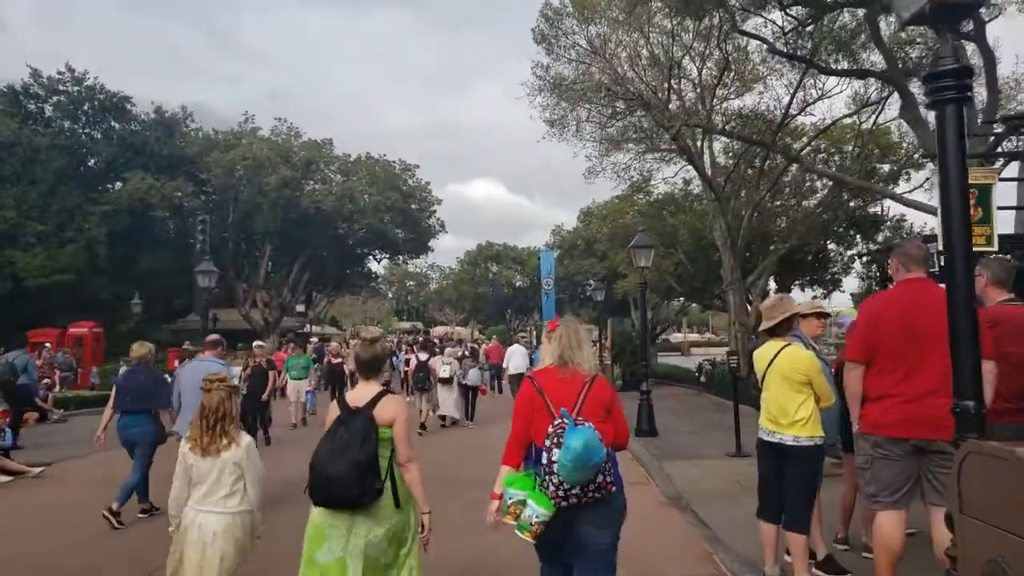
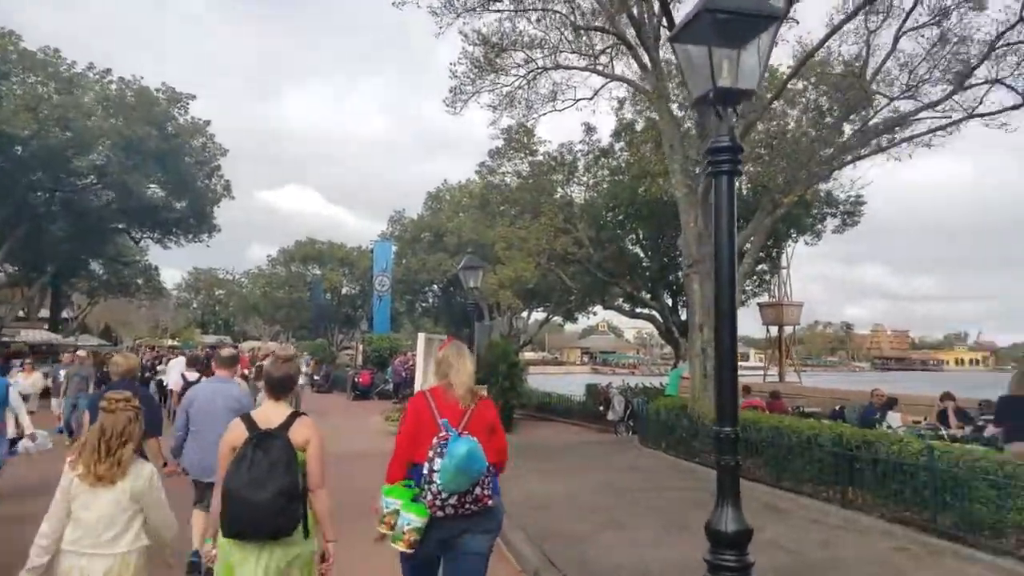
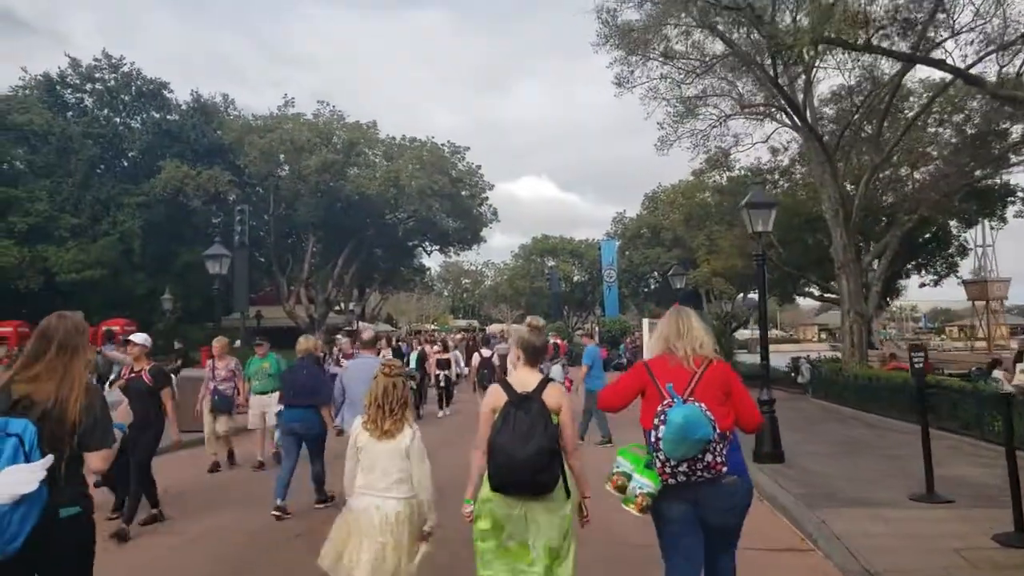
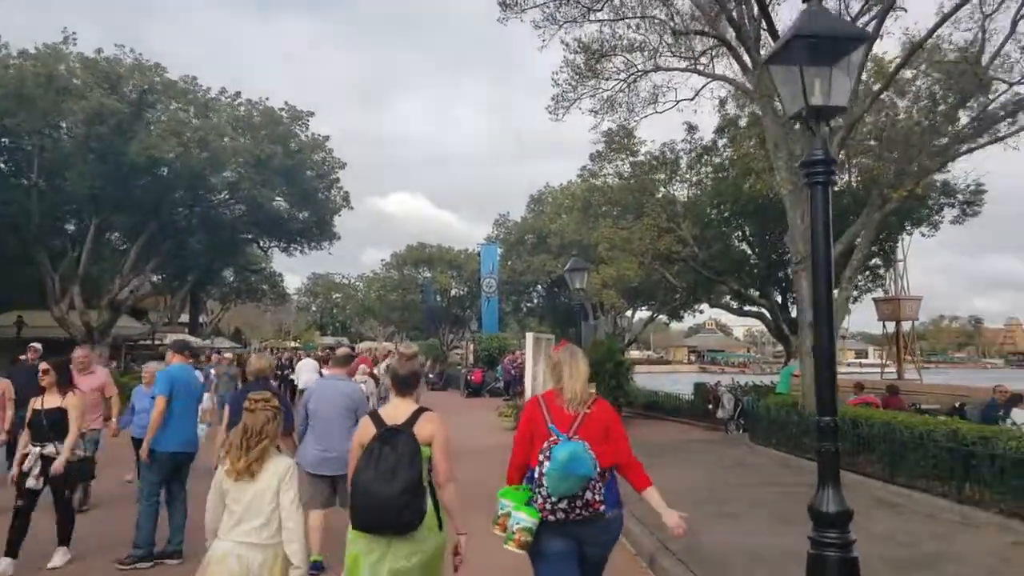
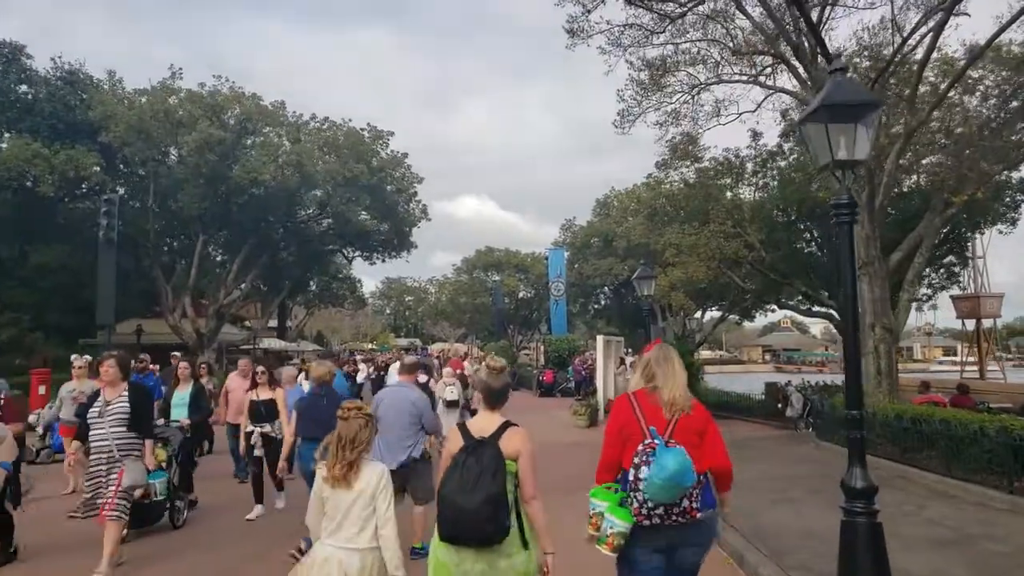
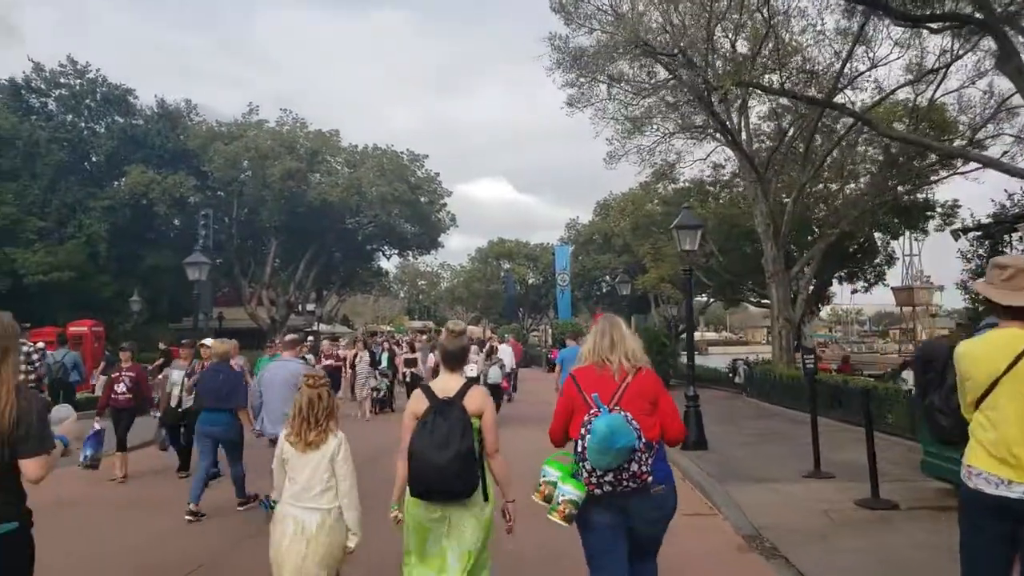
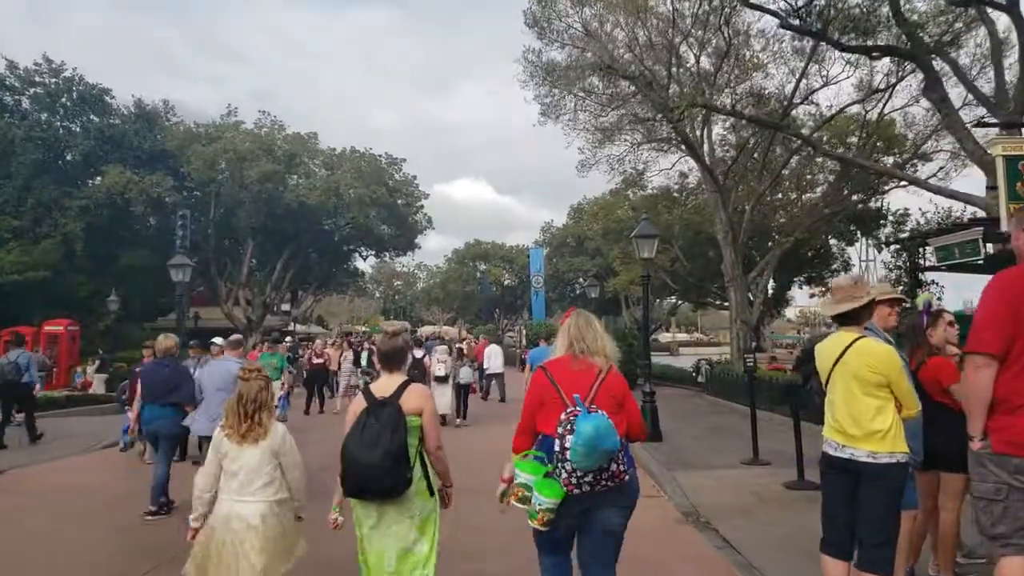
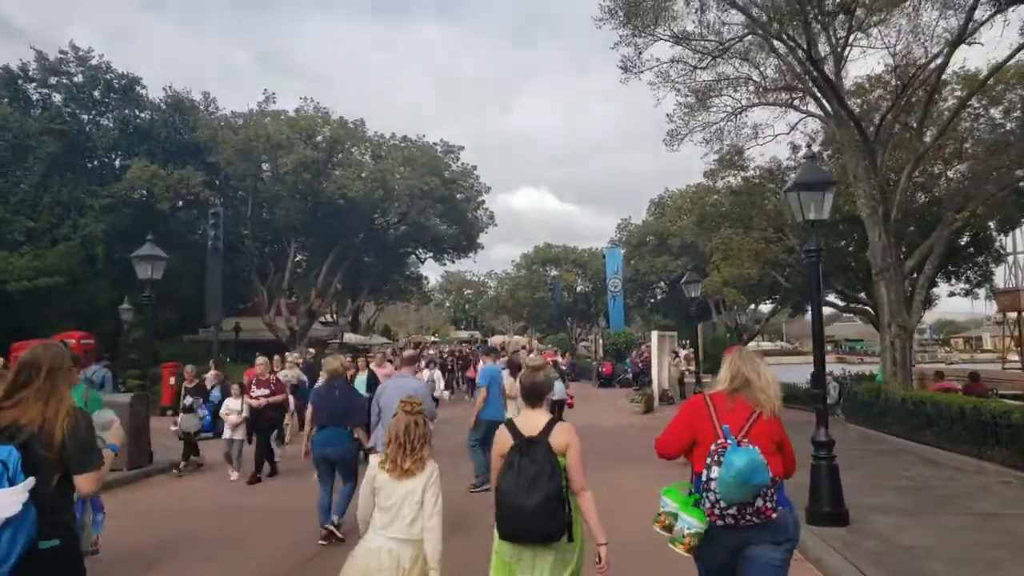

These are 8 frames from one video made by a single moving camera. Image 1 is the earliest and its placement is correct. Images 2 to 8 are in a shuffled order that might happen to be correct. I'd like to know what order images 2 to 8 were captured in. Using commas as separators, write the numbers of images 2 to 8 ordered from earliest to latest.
7, 6, 3, 8, 5, 4, 2
